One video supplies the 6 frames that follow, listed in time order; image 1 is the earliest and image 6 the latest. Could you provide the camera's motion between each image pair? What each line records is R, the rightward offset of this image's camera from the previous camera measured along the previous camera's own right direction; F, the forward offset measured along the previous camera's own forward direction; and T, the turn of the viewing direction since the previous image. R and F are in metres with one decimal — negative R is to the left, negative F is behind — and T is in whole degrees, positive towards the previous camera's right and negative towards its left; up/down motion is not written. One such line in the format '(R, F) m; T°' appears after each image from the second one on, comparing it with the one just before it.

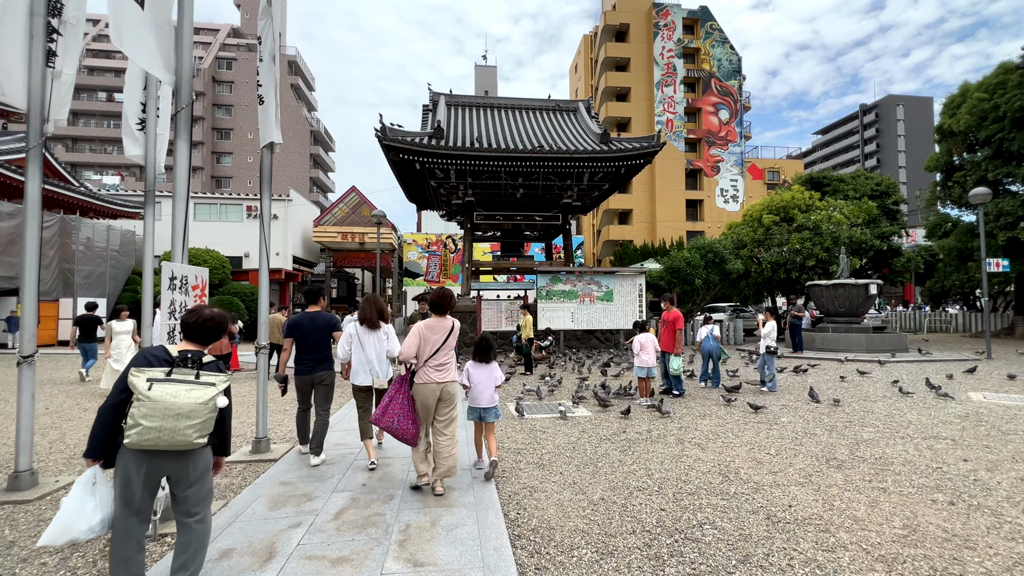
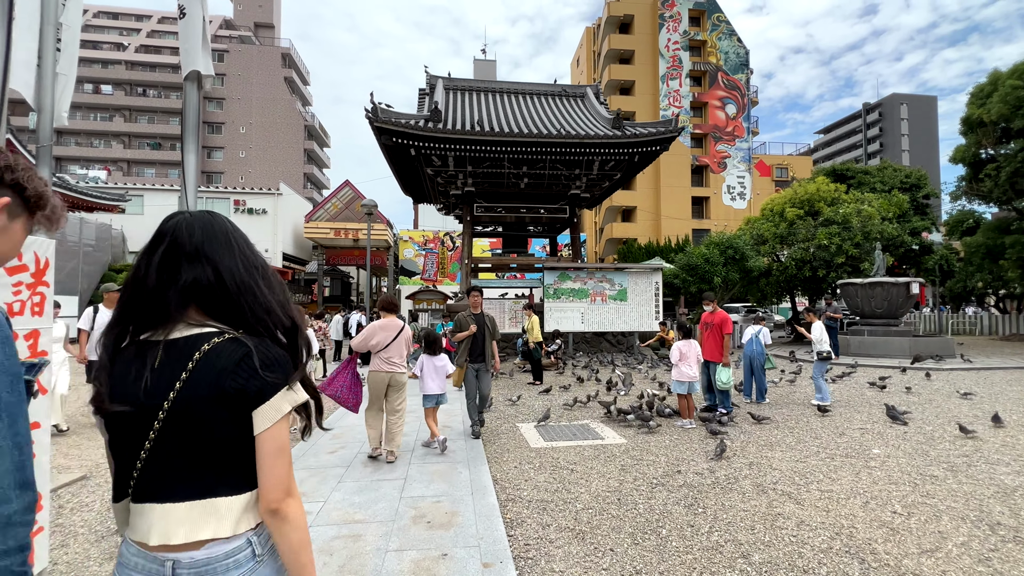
(-0.2, +1.5) m; 0°
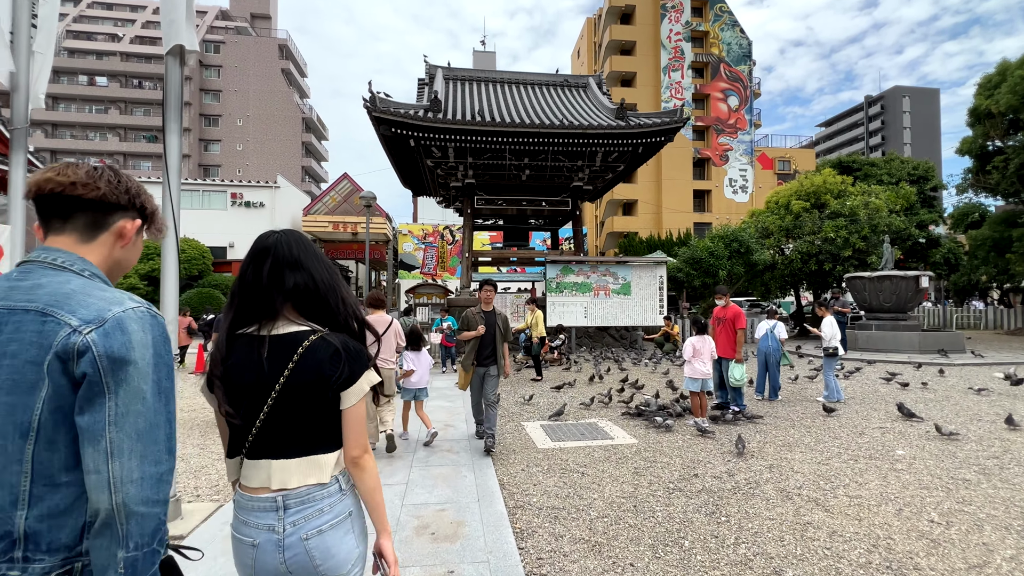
(-0.1, +0.3) m; 0°
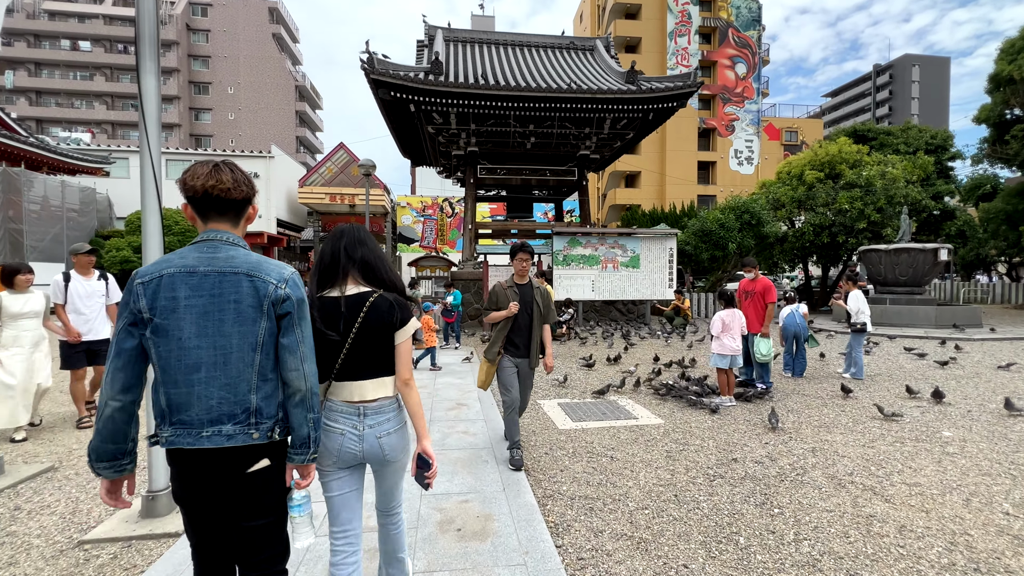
(-0.2, +0.4) m; 0°
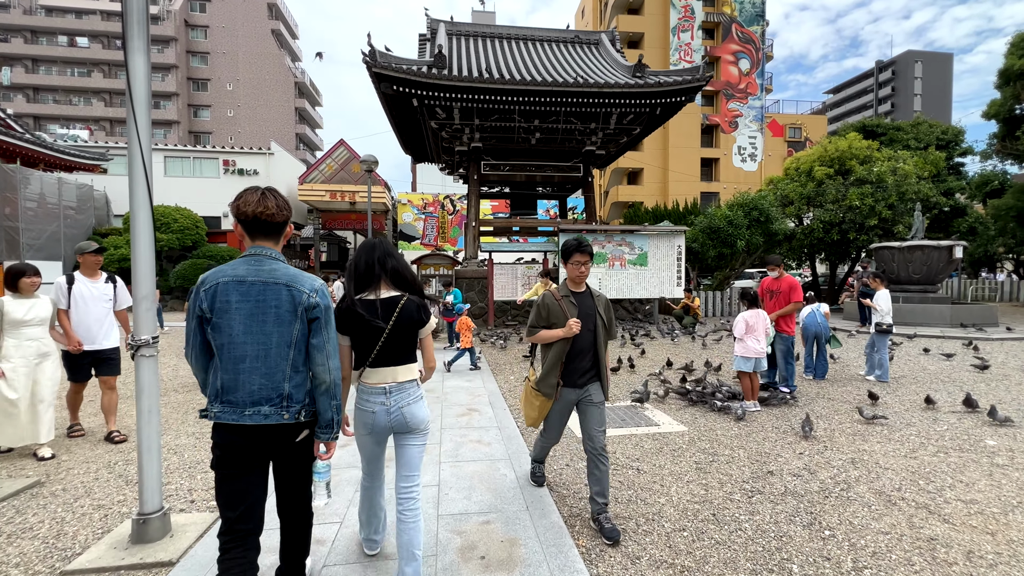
(-0.2, +0.3) m; 0°
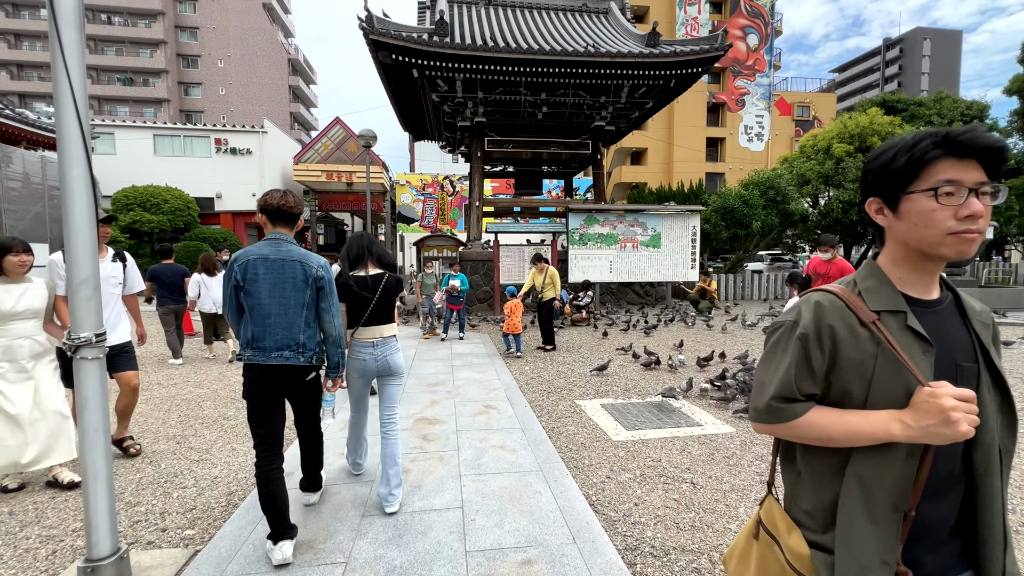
(-0.2, +0.6) m; 0°
